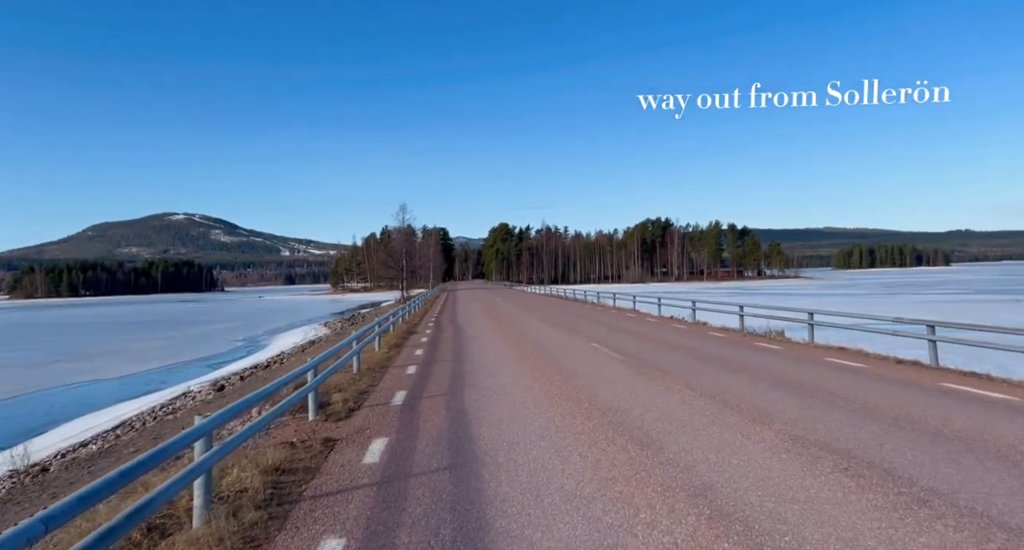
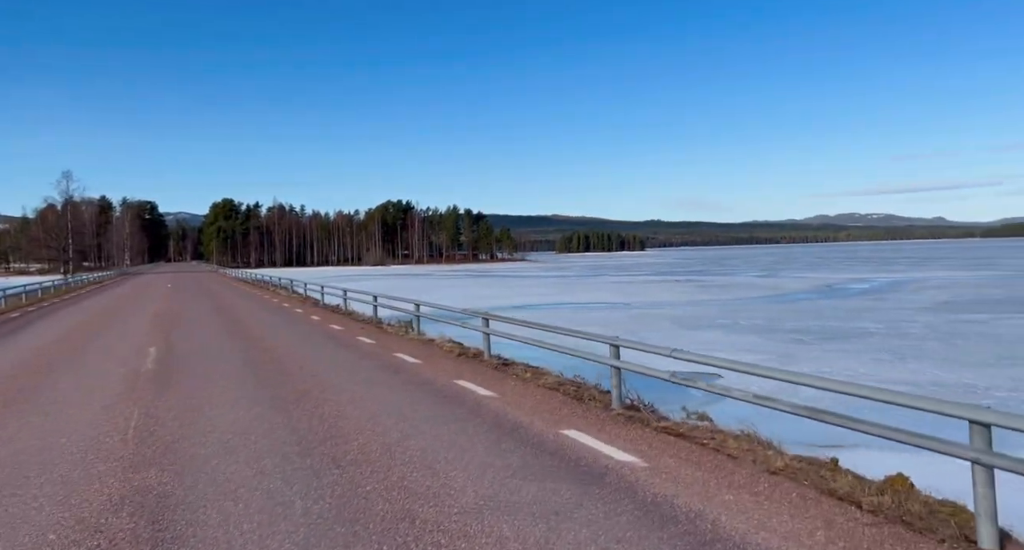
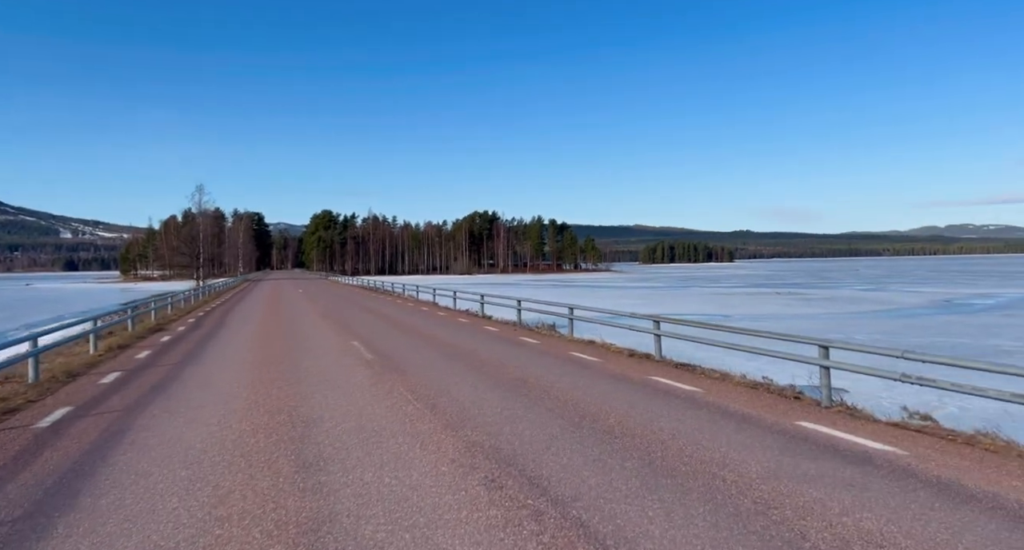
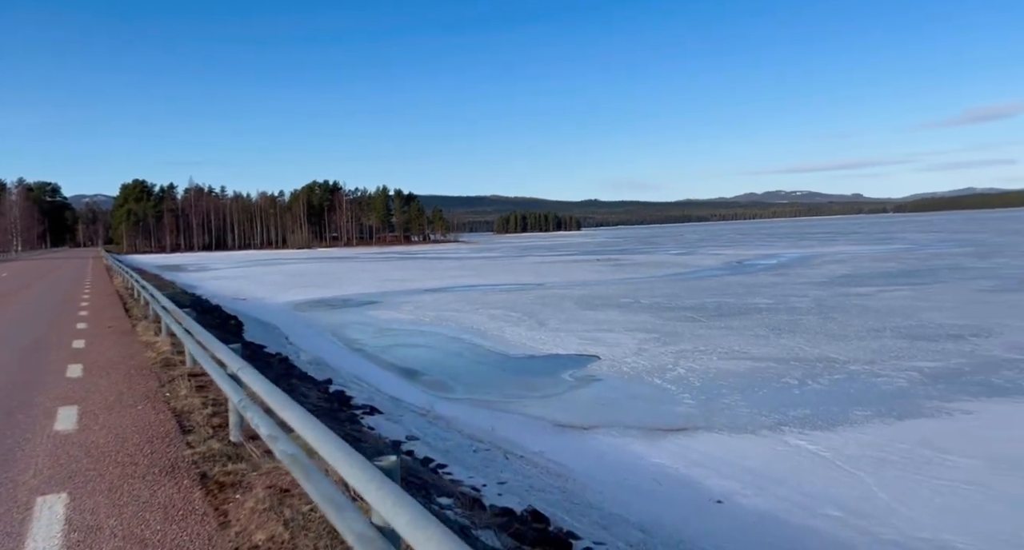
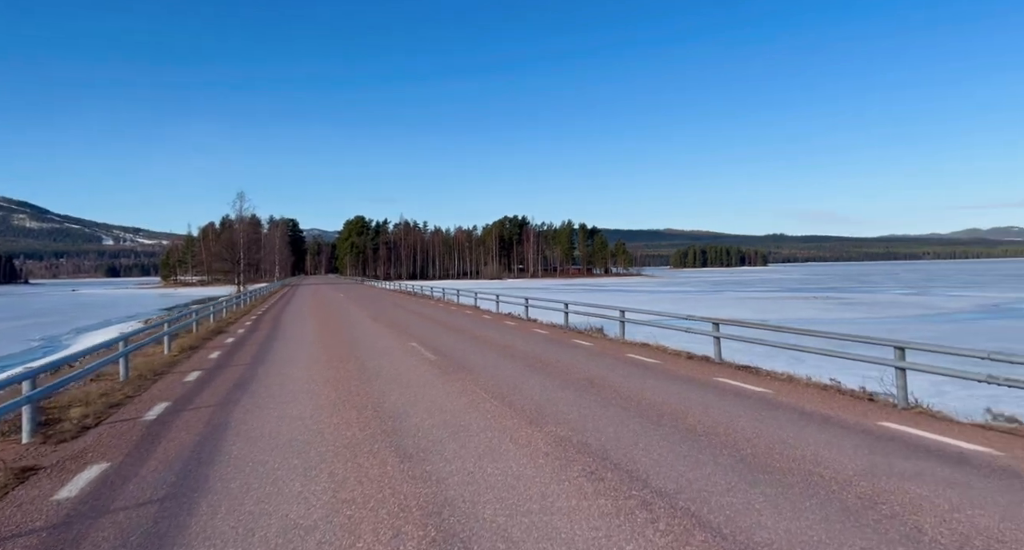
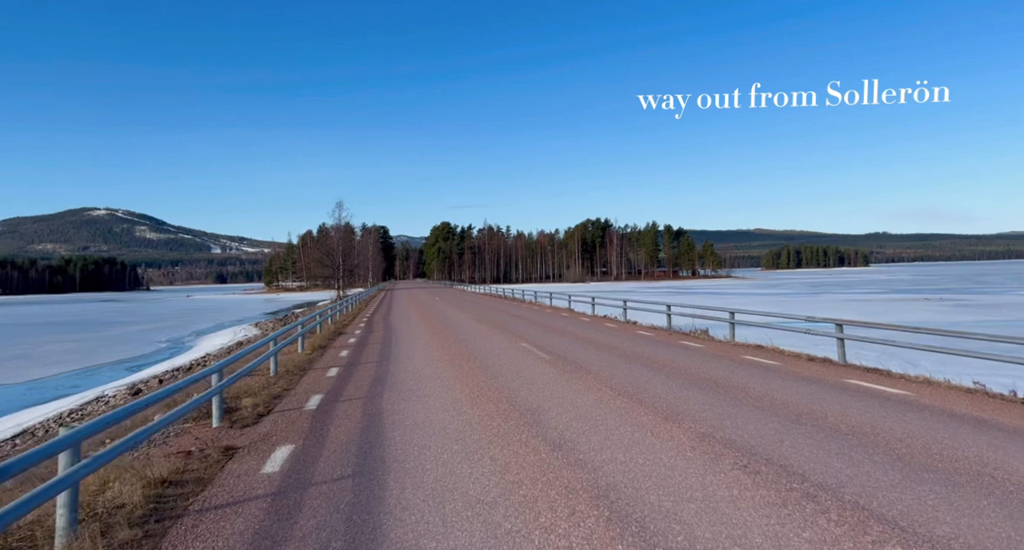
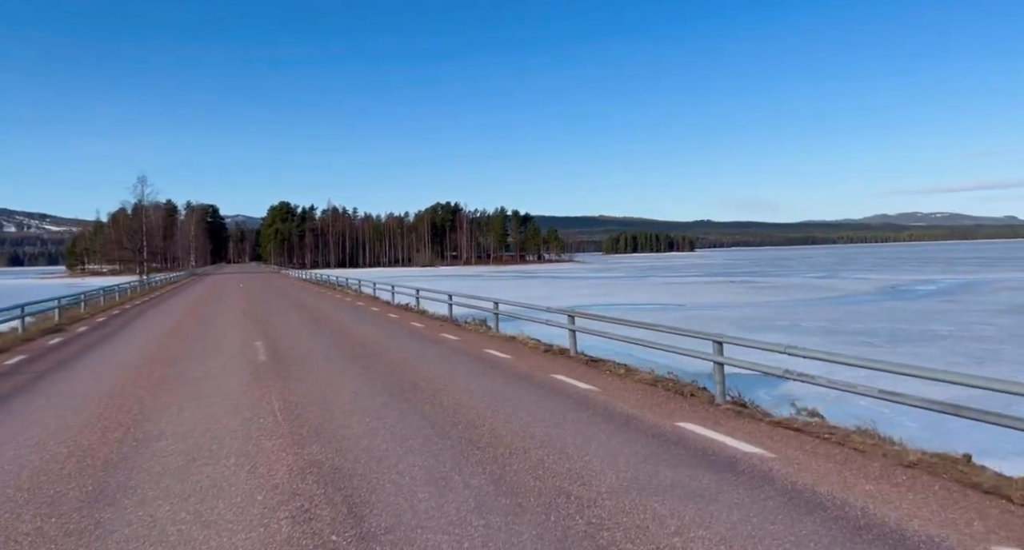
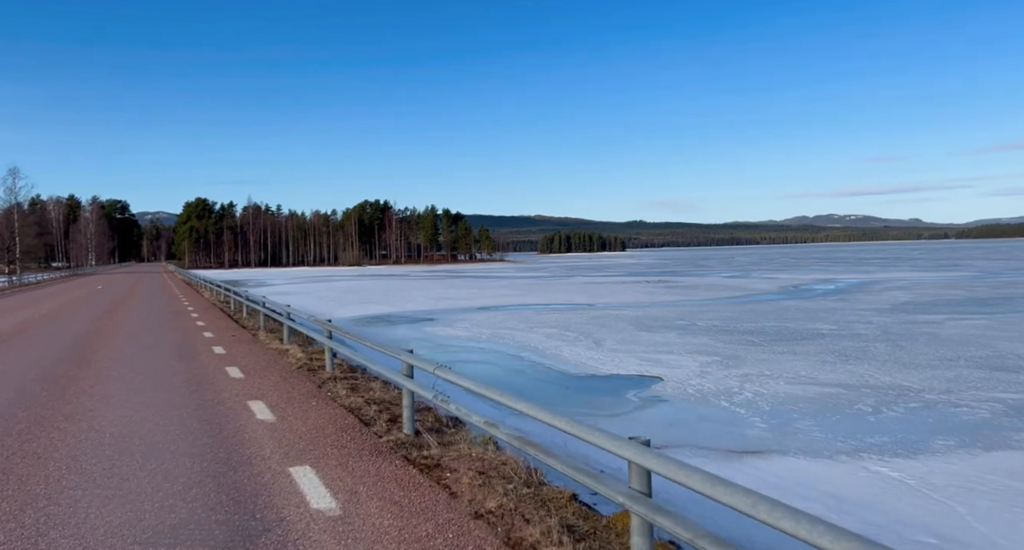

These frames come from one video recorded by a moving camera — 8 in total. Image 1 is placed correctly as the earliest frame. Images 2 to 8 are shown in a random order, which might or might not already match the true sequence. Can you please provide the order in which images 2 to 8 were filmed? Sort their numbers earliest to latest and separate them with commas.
6, 5, 3, 7, 2, 8, 4
